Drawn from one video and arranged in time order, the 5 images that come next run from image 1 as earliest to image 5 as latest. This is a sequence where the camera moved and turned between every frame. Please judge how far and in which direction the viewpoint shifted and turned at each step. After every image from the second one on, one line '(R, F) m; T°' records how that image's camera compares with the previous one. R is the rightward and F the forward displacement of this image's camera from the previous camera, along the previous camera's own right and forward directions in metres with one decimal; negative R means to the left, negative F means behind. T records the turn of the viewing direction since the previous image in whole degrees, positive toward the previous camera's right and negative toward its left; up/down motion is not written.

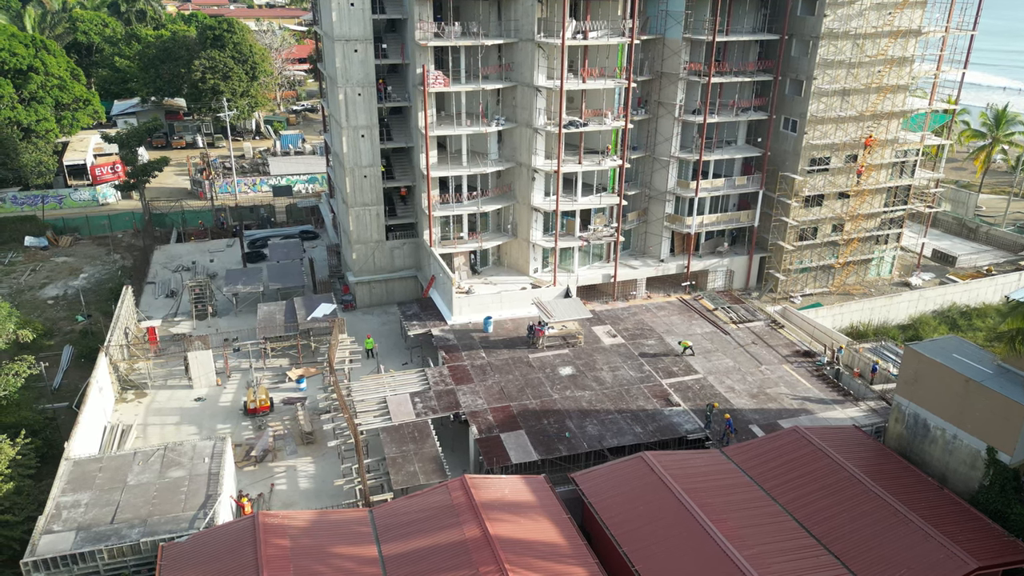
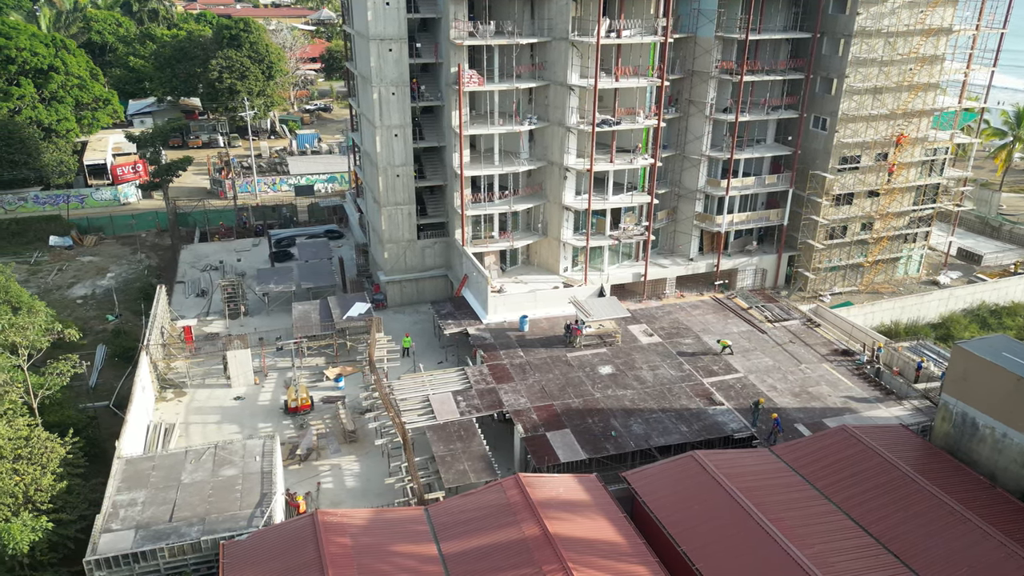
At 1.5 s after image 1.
(-2.1, 0.0) m; 0°
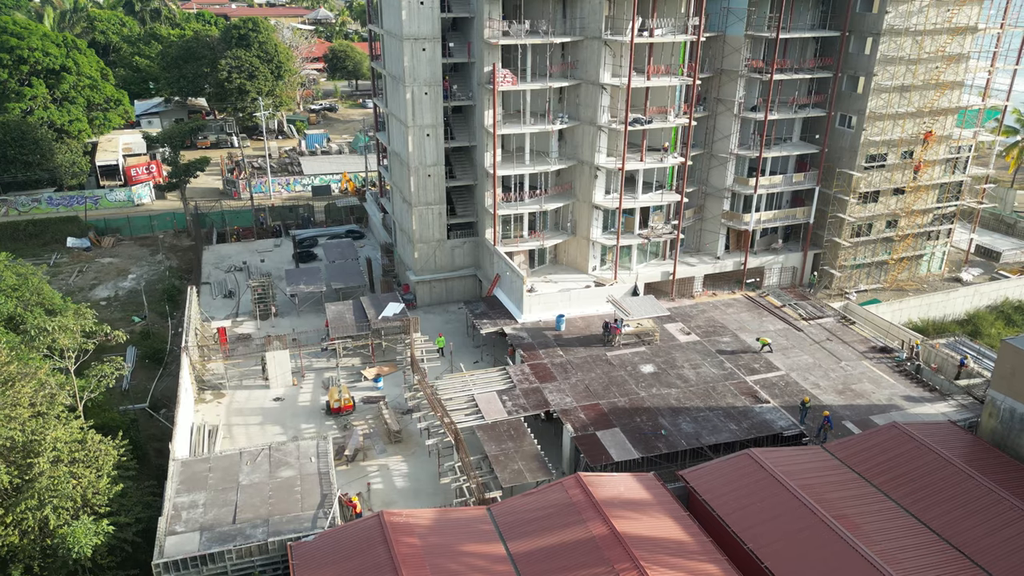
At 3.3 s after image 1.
(-2.8, 0.0) m; +1°
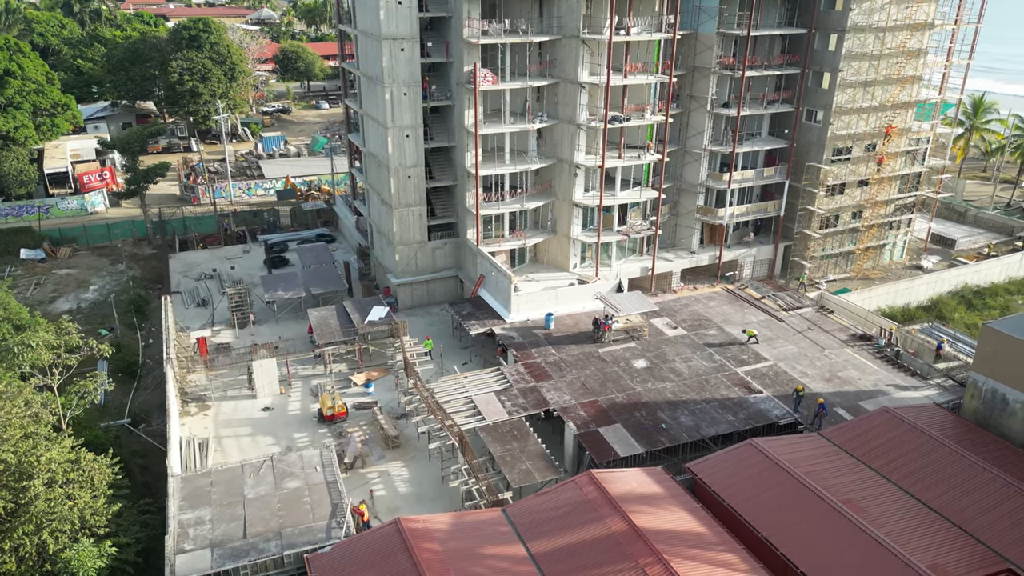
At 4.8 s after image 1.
(-2.4, +0.2) m; +4°
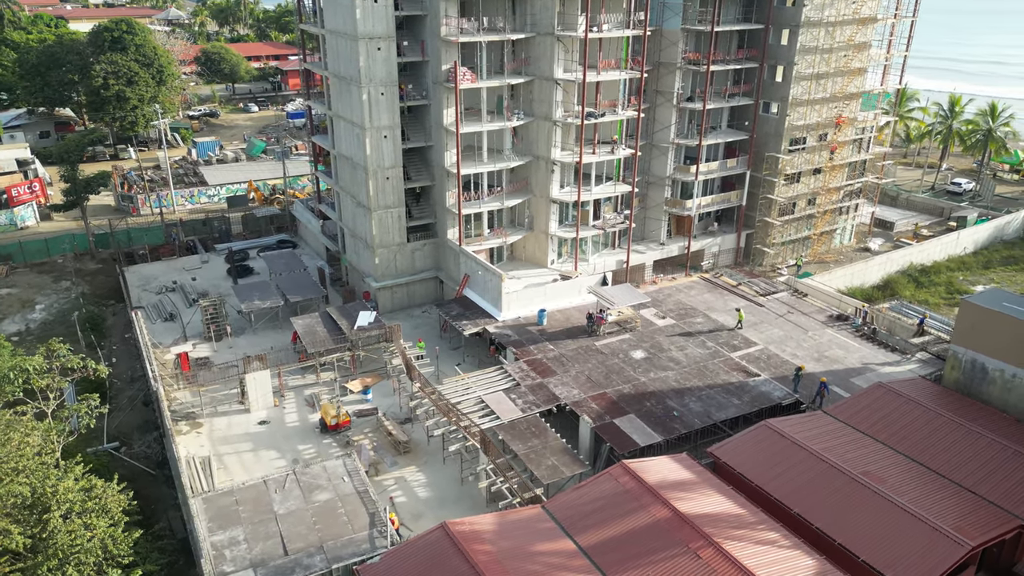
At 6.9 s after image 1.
(-4.3, +0.2) m; +6°
